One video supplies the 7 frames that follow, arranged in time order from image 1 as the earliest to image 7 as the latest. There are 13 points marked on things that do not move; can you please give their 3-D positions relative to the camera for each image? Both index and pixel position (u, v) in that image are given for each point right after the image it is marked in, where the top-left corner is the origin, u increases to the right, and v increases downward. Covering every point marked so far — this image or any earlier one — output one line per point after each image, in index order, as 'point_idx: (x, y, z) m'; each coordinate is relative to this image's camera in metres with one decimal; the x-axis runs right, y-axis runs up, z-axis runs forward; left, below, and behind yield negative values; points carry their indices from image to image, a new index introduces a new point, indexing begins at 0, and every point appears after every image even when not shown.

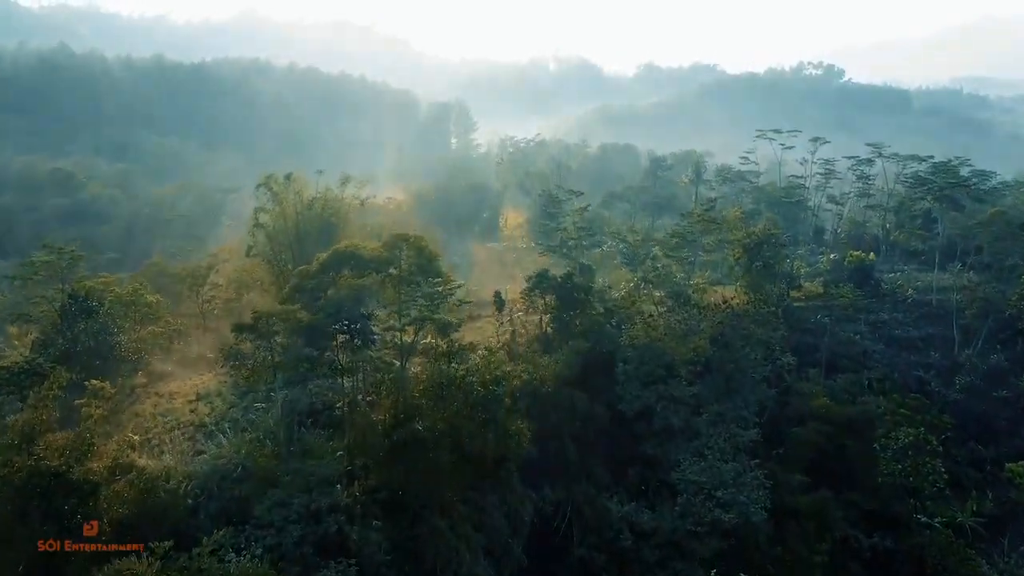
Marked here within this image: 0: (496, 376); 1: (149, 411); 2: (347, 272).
0: (-0.4, -2.3, +17.8) m
1: (-10.3, -3.5, +18.8) m
2: (-4.7, +0.3, +18.8) m
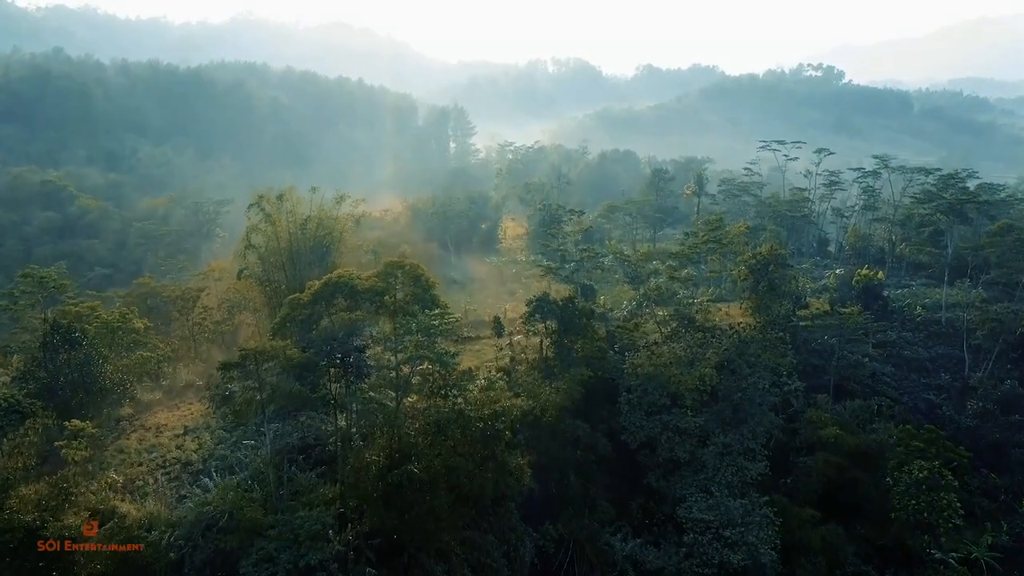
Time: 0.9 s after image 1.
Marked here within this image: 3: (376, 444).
0: (-0.4, -3.2, +17.1) m
1: (-10.3, -4.3, +18.1) m
2: (-4.7, -0.5, +18.1) m
3: (-3.3, -3.8, +16.1) m
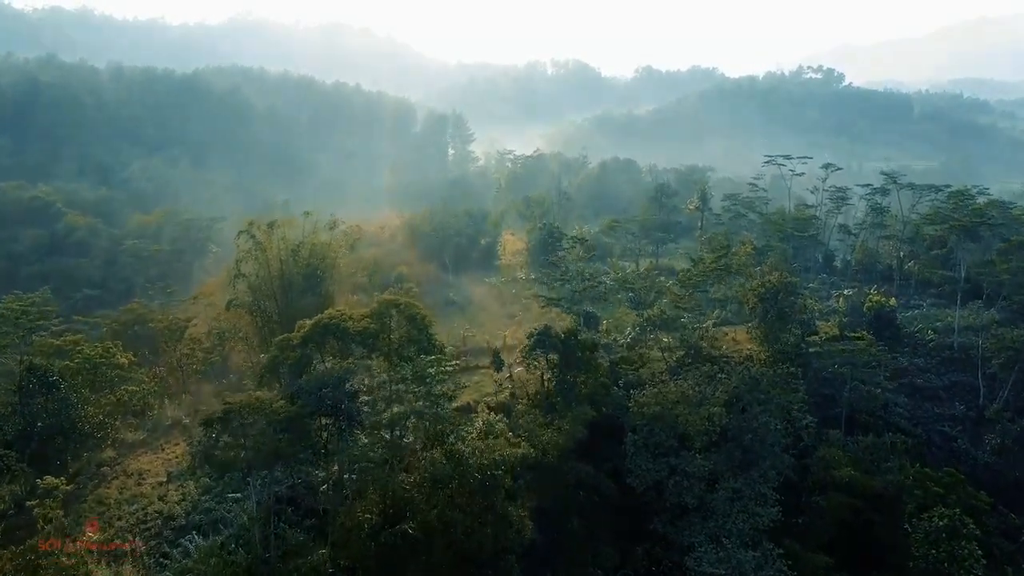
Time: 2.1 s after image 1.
0: (-0.4, -4.2, +16.2) m
1: (-10.3, -5.4, +17.2) m
2: (-4.7, -1.6, +17.2) m
3: (-3.3, -4.8, +15.2) m
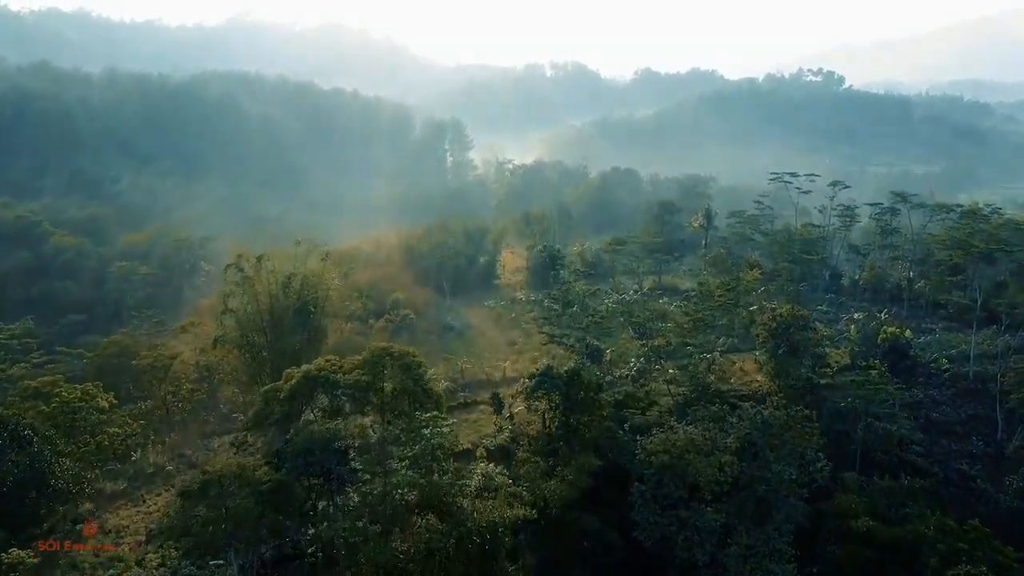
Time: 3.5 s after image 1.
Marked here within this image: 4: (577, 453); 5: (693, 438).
0: (-0.4, -5.4, +15.2) m
1: (-10.3, -6.6, +16.1) m
2: (-4.6, -2.8, +16.2) m
3: (-3.3, -6.0, +14.2) m
4: (+1.9, -4.8, +19.7) m
5: (+5.3, -4.3, +19.4) m
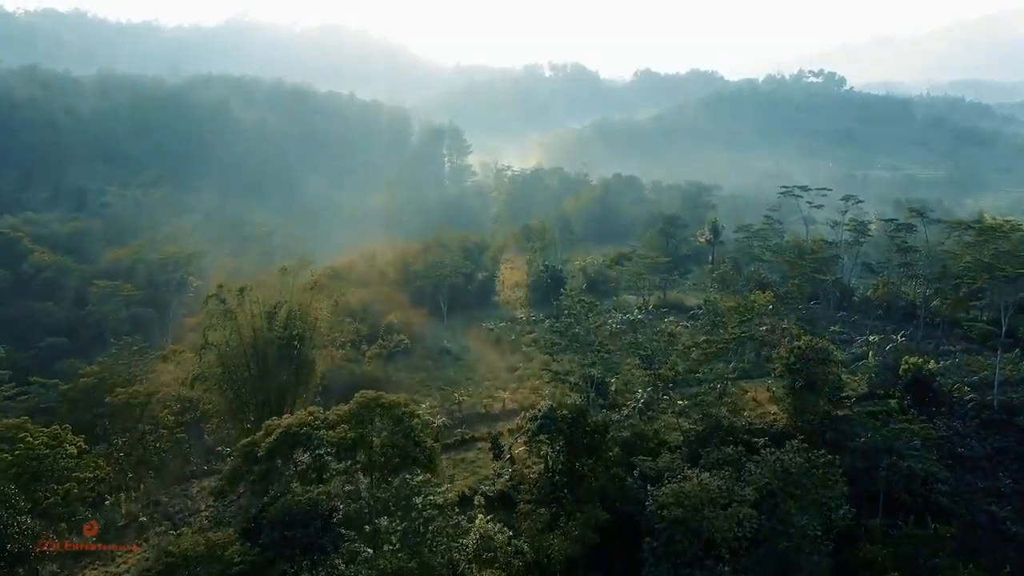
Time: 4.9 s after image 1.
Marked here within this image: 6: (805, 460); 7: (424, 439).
0: (-0.4, -6.5, +13.7) m
1: (-10.3, -7.7, +14.7) m
2: (-4.6, -3.8, +14.7) m
3: (-3.2, -7.1, +12.7) m
4: (+2.0, -5.8, +18.2) m
5: (+5.3, -5.3, +17.9) m
6: (+8.2, -4.9, +18.7) m
7: (-2.1, -3.6, +16.0) m
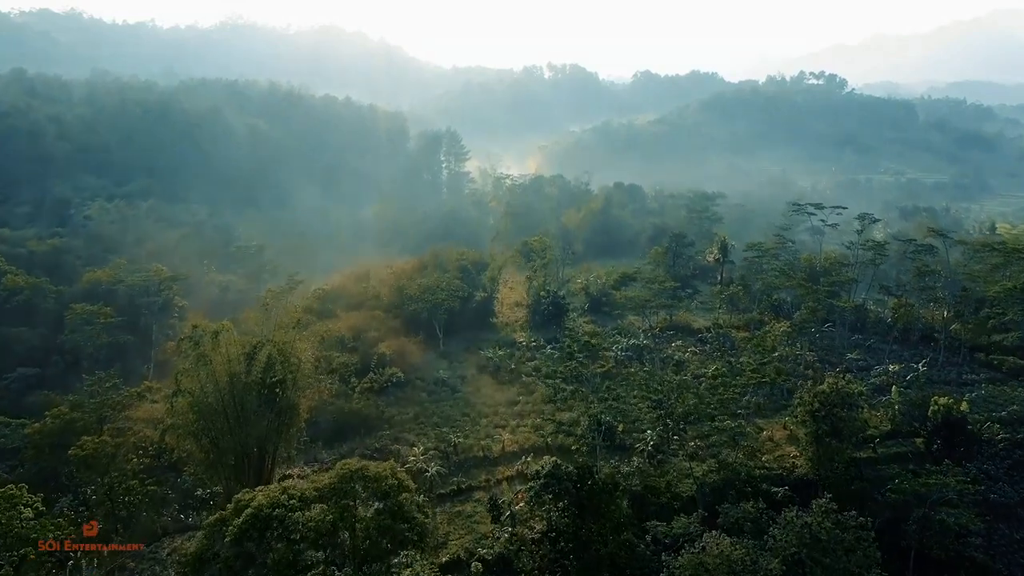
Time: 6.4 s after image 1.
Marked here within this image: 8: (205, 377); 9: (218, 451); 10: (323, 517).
0: (-0.3, -7.7, +12.0) m
1: (-10.3, -8.8, +12.9) m
2: (-4.6, -5.0, +13.0) m
3: (-3.2, -8.3, +11.0) m
4: (+2.0, -7.0, +16.5) m
5: (+5.3, -6.5, +16.2) m
6: (+8.2, -6.1, +17.0) m
7: (-2.1, -4.8, +14.3) m
8: (-9.0, -2.6, +19.7) m
9: (-8.8, -4.8, +19.7) m
10: (-3.8, -4.4, +13.3) m
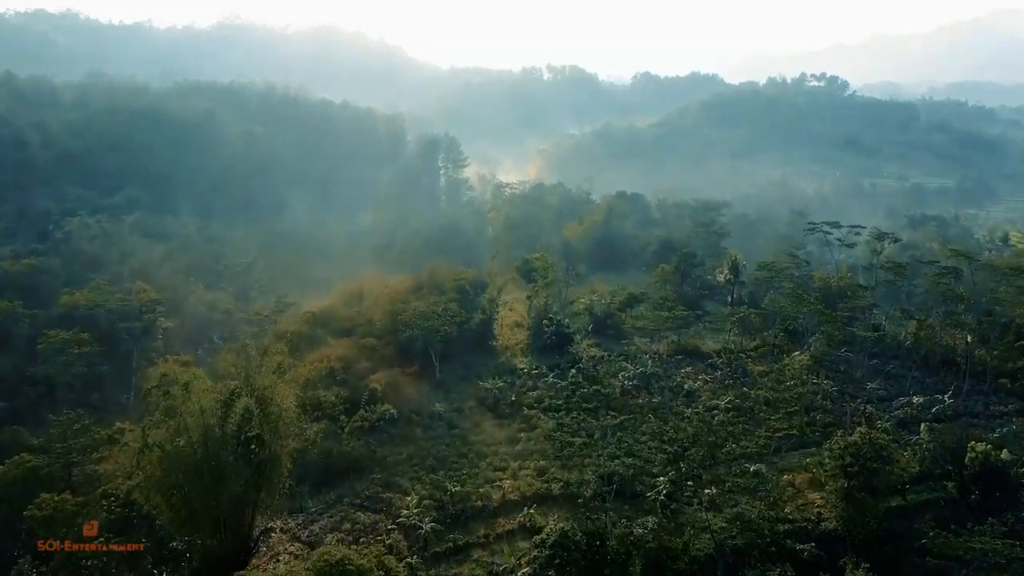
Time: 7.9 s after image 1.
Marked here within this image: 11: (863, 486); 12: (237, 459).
0: (-0.3, -8.8, +10.2) m
1: (-10.2, -10.0, +11.1) m
2: (-4.6, -6.1, +11.2) m
3: (-3.1, -9.4, +9.2) m
4: (+2.0, -8.2, +14.7) m
5: (+5.3, -7.7, +14.5) m
6: (+8.3, -7.3, +15.3) m
7: (-2.0, -6.0, +12.5) m
8: (-9.0, -3.8, +17.9) m
9: (-8.7, -5.9, +17.9) m
10: (-3.7, -5.6, +11.5) m
11: (+9.9, -5.4, +19.0) m
12: (-7.5, -4.6, +18.3) m
